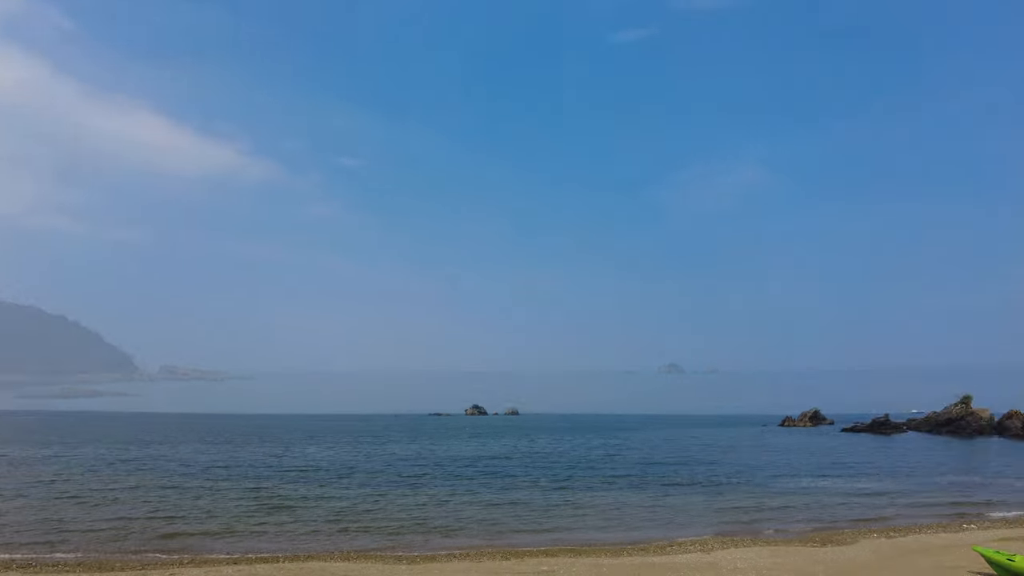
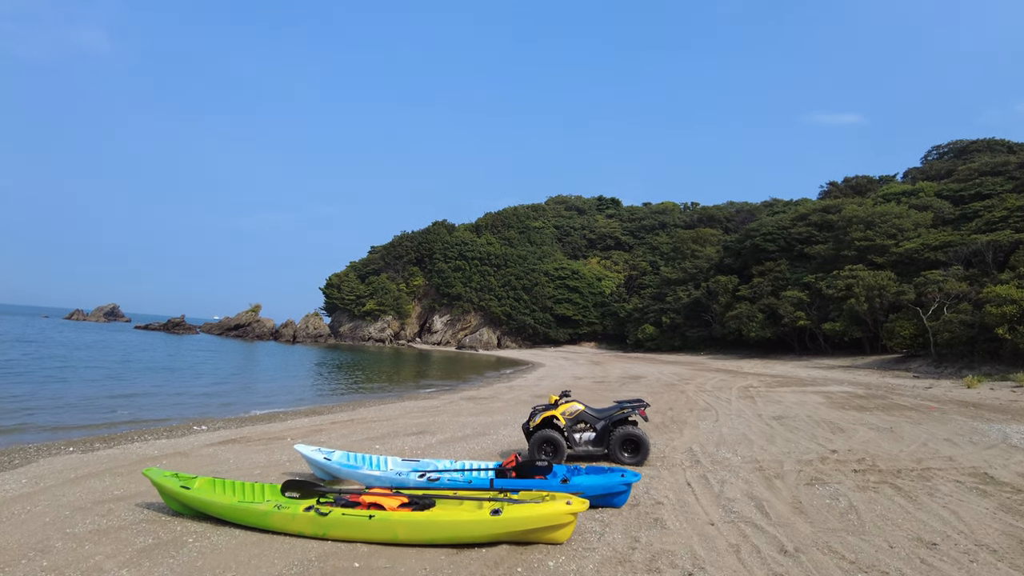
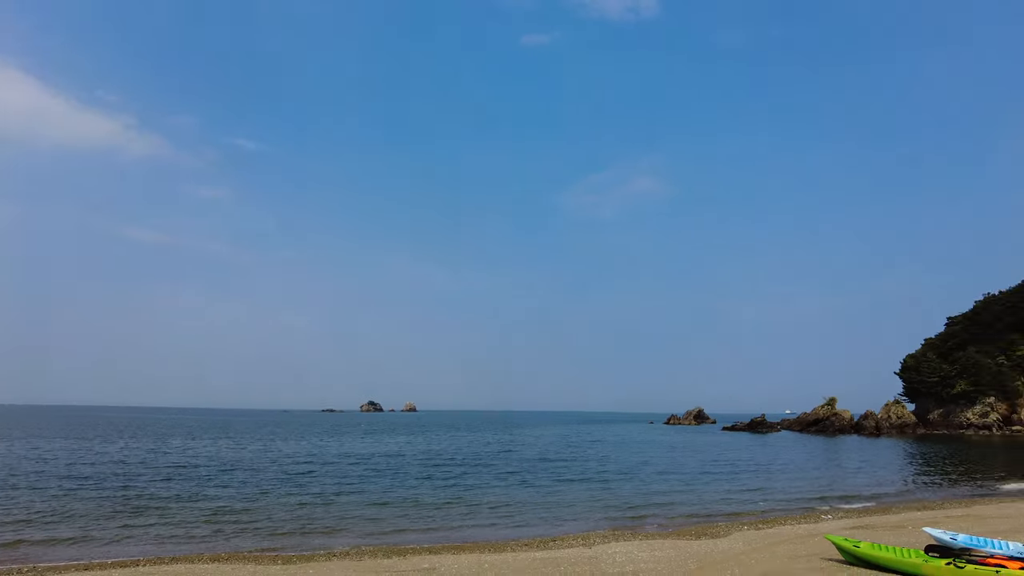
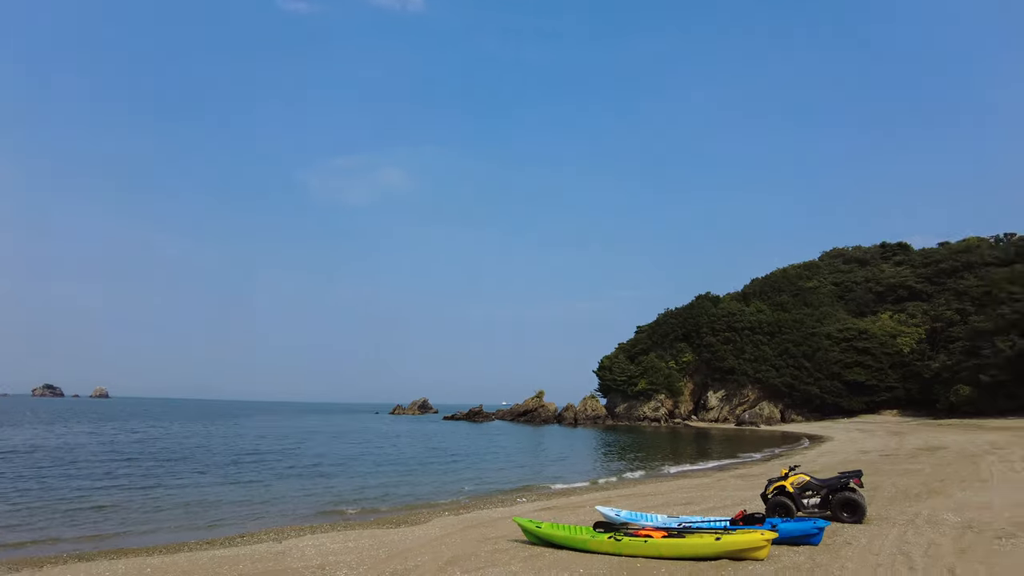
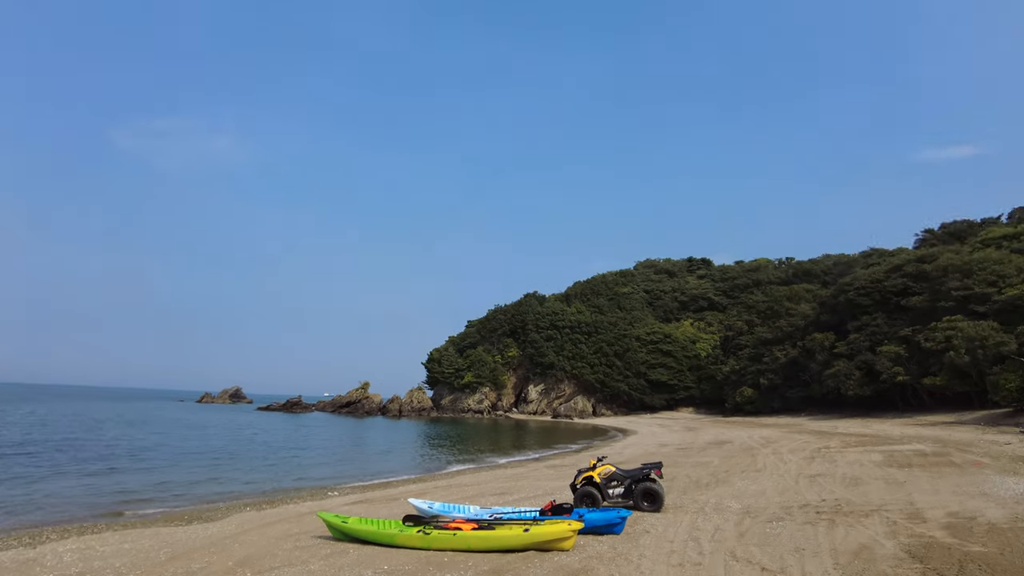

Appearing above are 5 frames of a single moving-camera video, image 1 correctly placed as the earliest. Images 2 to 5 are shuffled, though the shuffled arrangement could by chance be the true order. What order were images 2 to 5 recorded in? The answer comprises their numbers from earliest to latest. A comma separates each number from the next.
3, 4, 5, 2
